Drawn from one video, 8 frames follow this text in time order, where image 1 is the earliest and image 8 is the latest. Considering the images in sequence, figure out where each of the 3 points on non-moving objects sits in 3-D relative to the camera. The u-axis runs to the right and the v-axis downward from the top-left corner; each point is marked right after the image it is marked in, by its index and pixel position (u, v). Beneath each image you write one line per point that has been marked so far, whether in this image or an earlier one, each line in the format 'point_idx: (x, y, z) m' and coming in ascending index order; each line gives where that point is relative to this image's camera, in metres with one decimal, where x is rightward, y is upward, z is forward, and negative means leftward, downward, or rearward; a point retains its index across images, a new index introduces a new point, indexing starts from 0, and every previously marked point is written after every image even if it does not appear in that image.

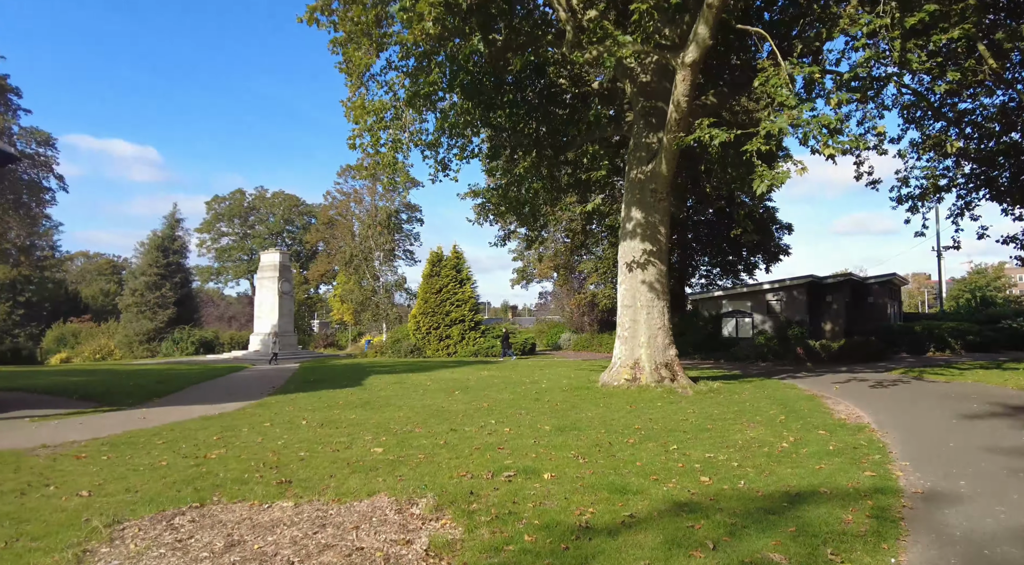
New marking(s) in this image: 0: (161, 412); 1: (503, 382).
0: (-5.9, -2.2, +11.3) m
1: (-0.2, -2.4, +16.1) m
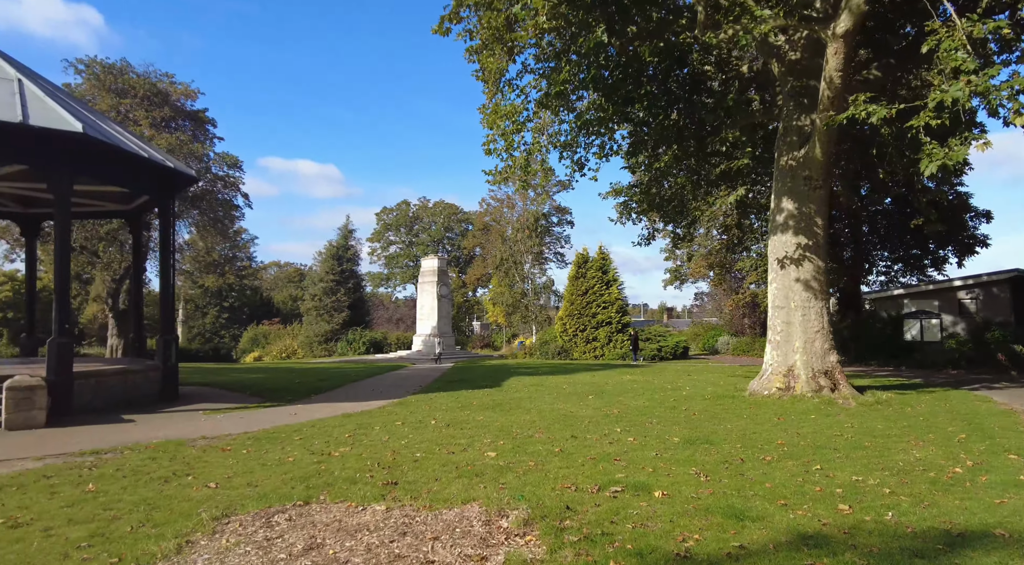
0: (-3.6, -2.3, +12.1) m
1: (+3.0, -2.4, +15.4) m
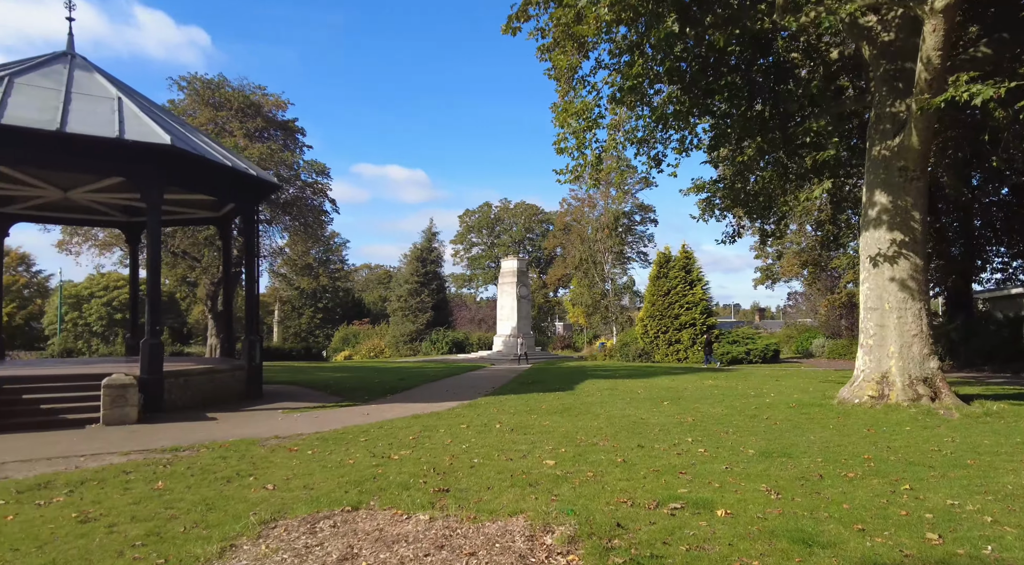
0: (-2.3, -2.3, +12.3) m
1: (+4.6, -2.4, +14.7) m
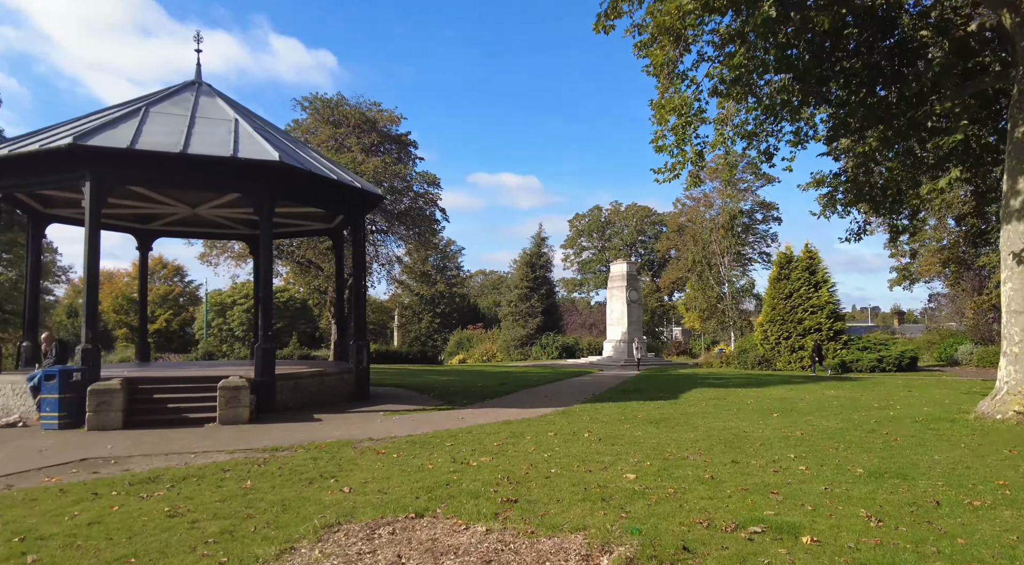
0: (-0.6, -2.4, +12.3) m
1: (+6.7, -2.4, +13.6) m
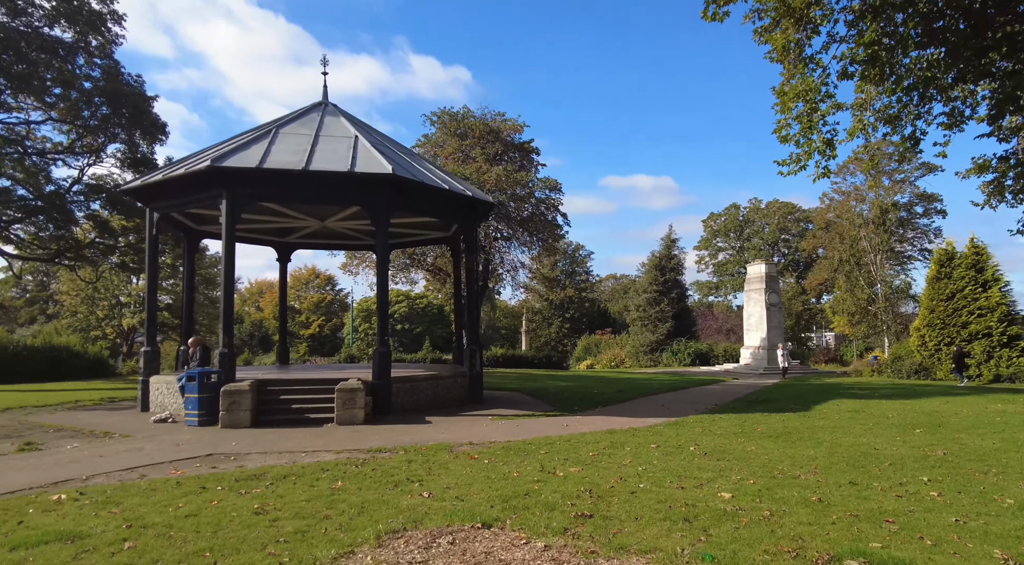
0: (+1.3, -2.5, +12.0) m
1: (+8.7, -2.4, +11.8) m
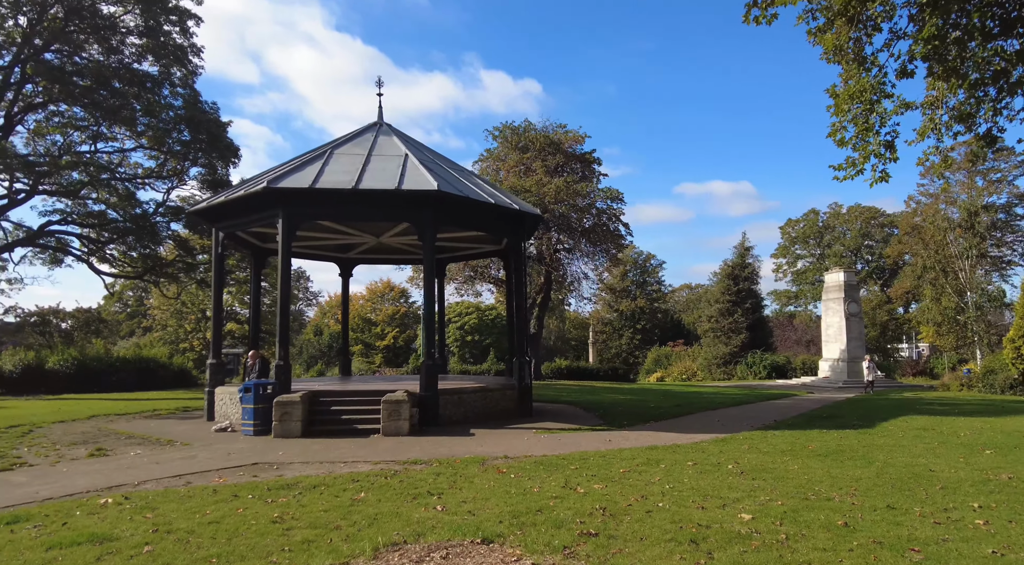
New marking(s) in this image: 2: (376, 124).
0: (+2.0, -2.7, +11.8) m
1: (+9.3, -2.5, +10.8) m
2: (-3.5, +4.1, +17.4) m
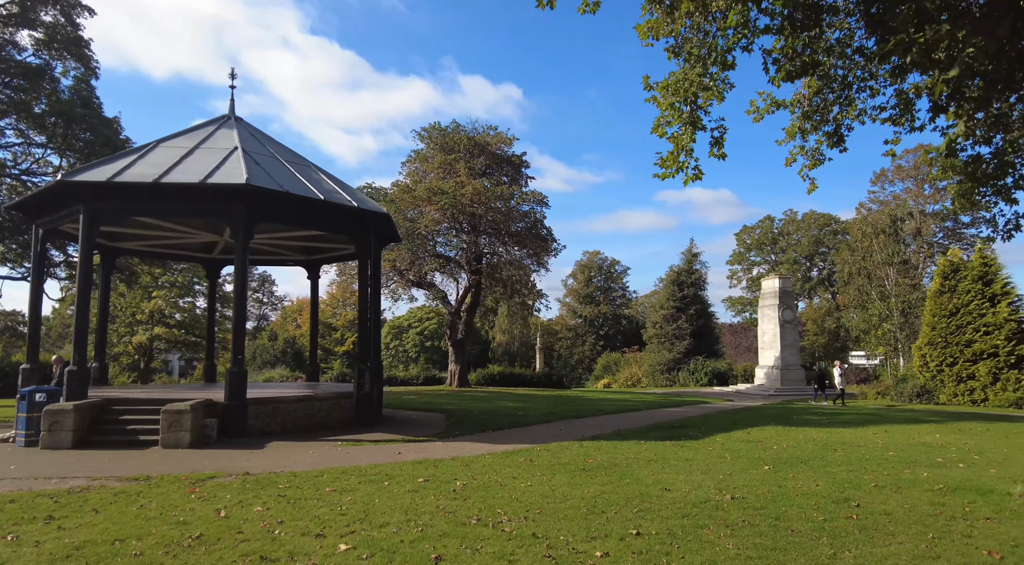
0: (-1.5, -2.7, +11.0) m
1: (+5.9, -2.6, +10.1) m
2: (-7.1, +4.1, +16.6) m
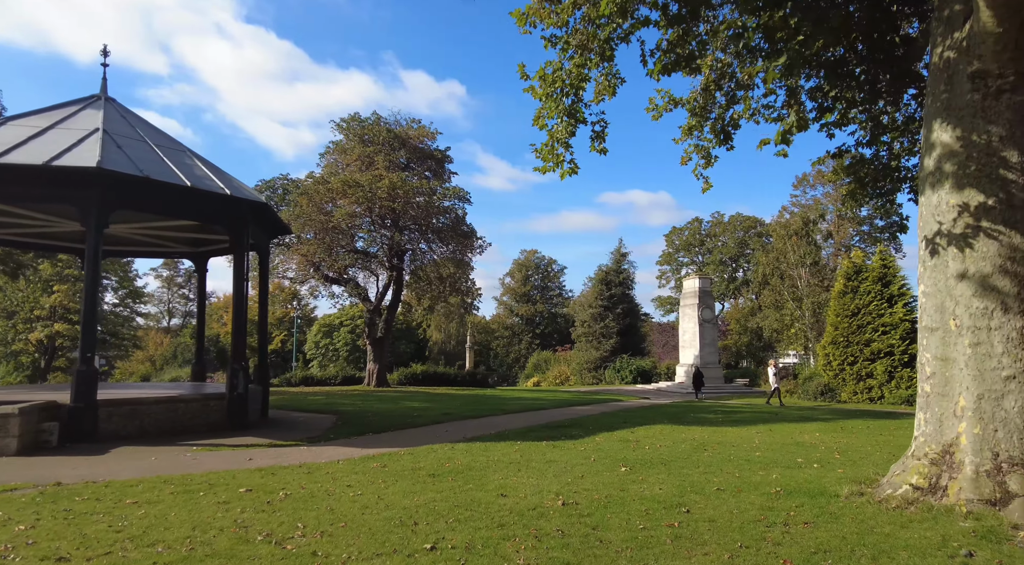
0: (-3.6, -2.6, +10.3) m
1: (+3.8, -2.6, +10.0) m
2: (-9.6, +4.2, +15.4) m
